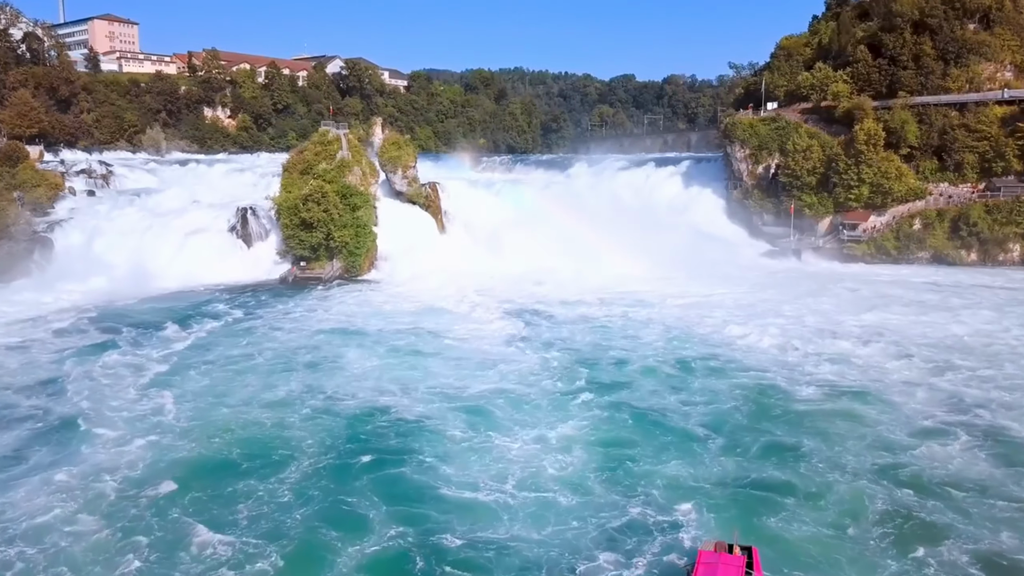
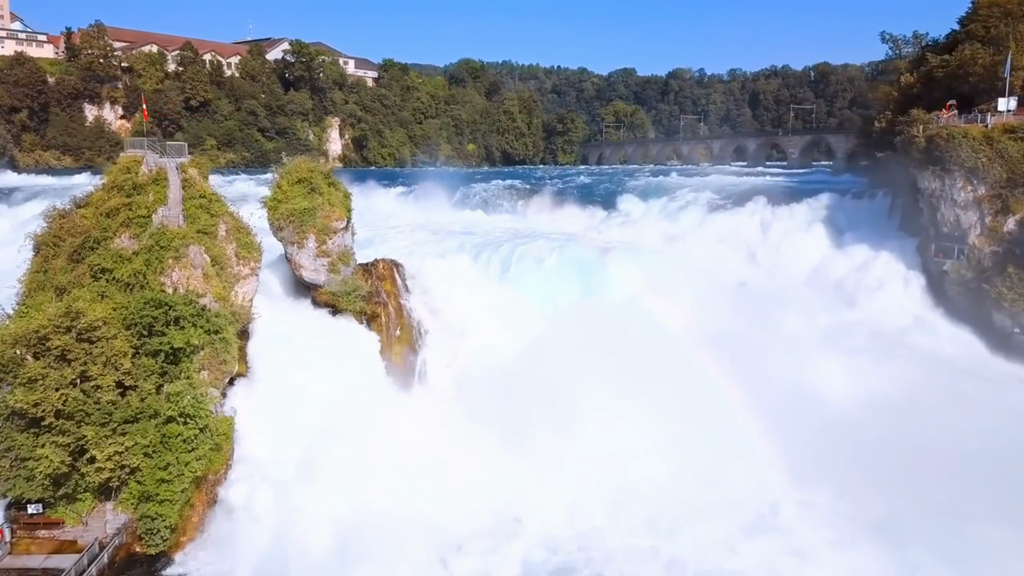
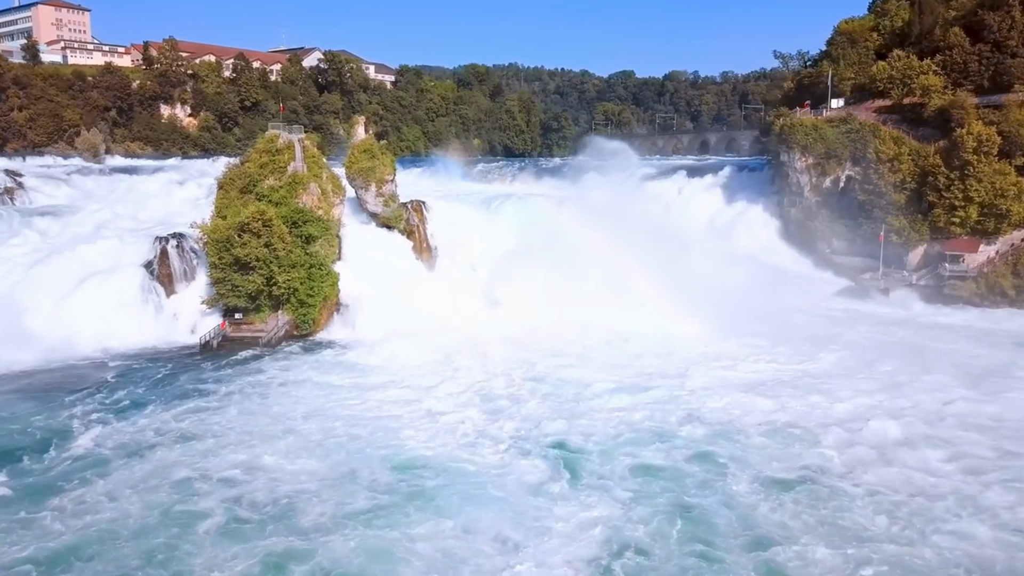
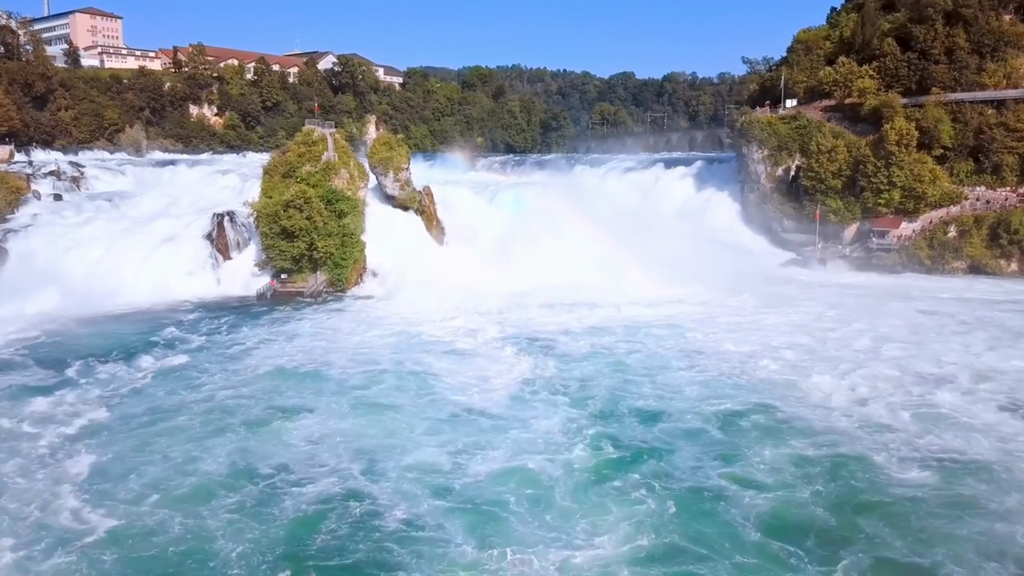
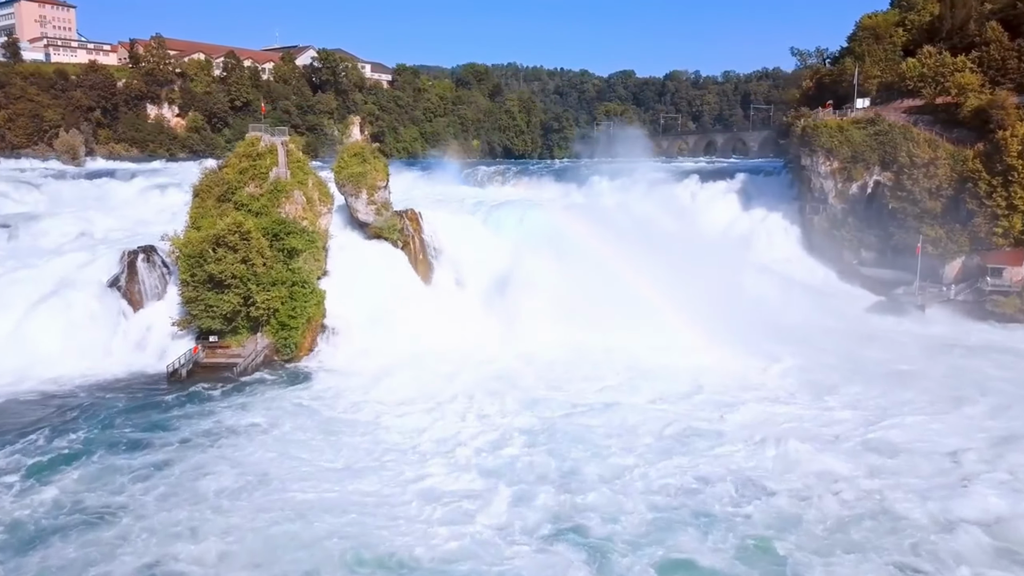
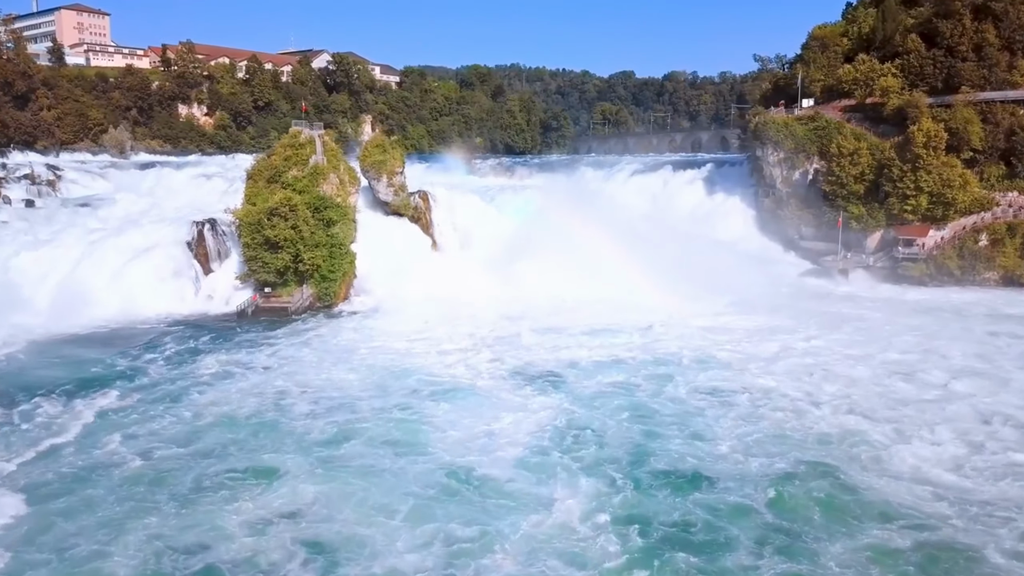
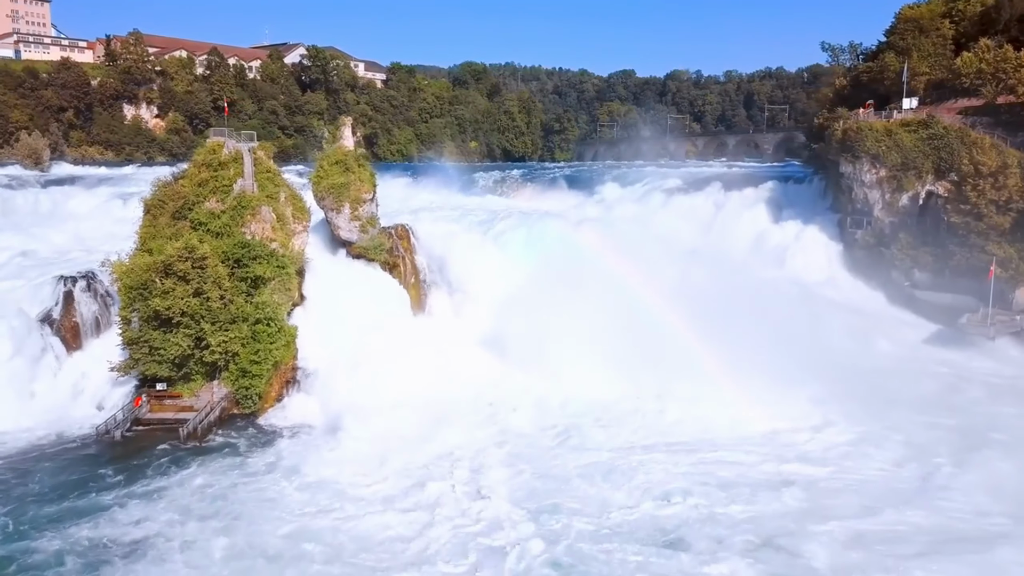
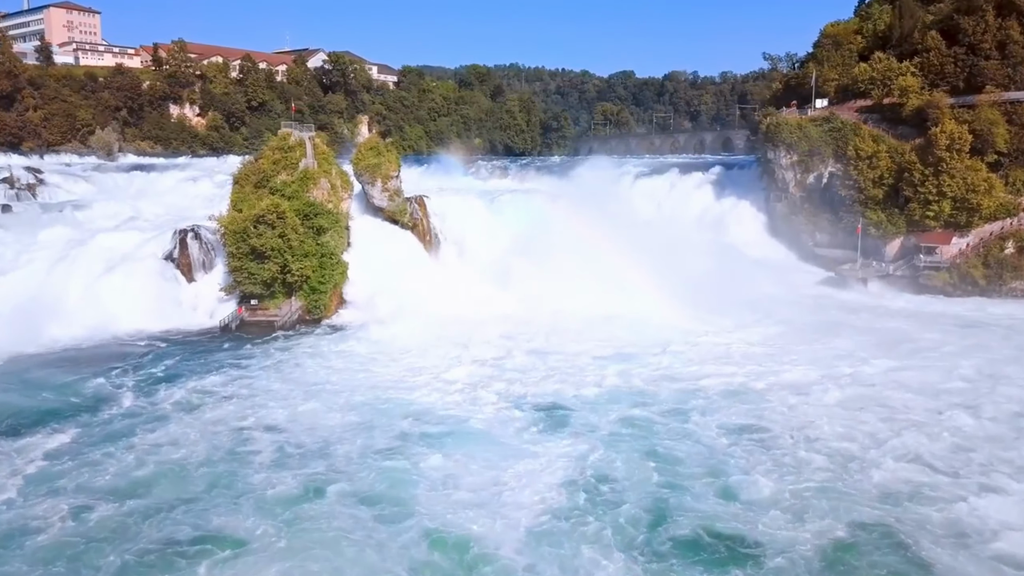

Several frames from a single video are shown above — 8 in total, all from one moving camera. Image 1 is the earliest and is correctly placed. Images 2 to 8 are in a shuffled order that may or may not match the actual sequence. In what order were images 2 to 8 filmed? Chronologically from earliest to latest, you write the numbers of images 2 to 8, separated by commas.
4, 6, 8, 3, 5, 7, 2
